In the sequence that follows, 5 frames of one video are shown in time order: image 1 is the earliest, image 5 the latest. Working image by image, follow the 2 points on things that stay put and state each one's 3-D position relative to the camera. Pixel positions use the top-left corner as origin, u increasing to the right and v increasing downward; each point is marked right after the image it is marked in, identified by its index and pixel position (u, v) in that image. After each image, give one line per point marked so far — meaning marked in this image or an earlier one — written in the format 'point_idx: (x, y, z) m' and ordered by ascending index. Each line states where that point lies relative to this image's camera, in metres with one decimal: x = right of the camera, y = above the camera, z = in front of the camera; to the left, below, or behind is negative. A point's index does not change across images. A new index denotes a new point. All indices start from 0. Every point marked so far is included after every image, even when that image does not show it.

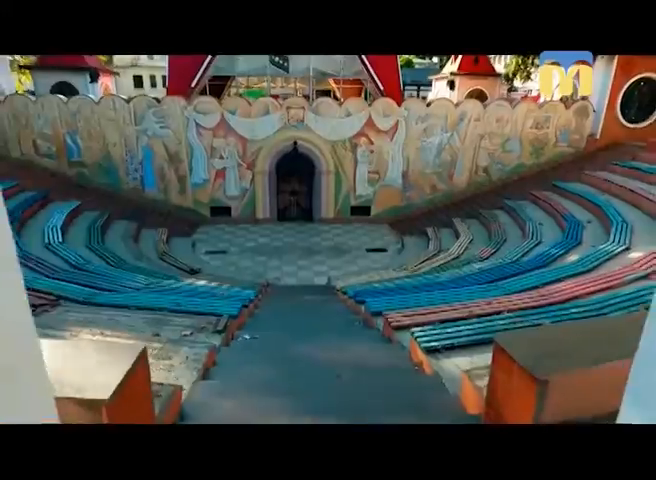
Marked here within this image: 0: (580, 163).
0: (+4.0, +1.2, +6.4) m
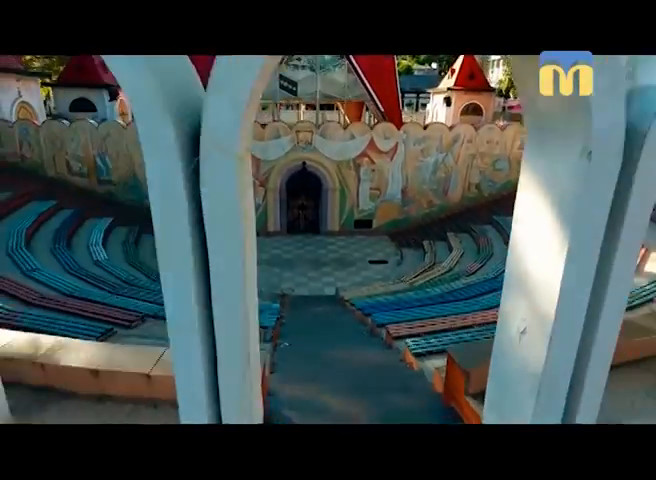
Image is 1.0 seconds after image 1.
0: (+4.1, +1.0, +7.0) m
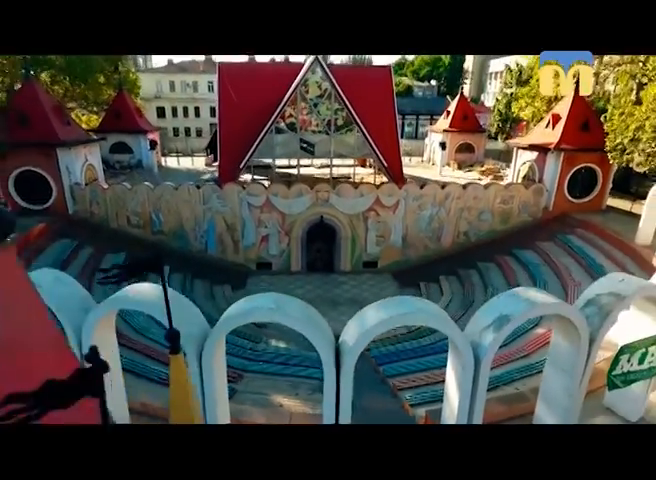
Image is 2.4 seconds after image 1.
0: (+4.4, +0.2, +8.4) m
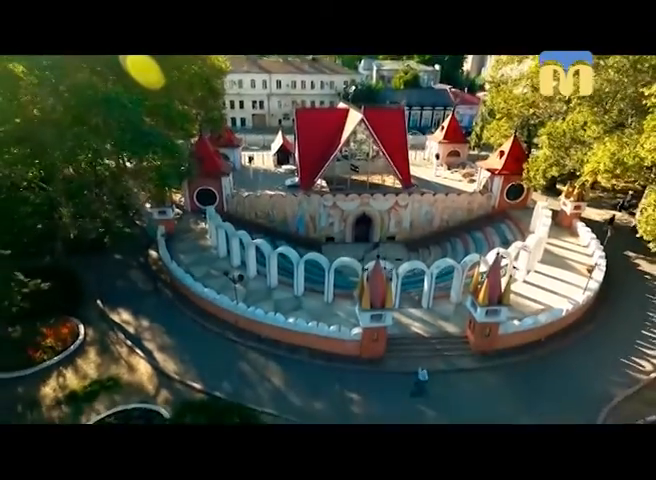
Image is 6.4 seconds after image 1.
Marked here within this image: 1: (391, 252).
0: (+5.9, +0.7, +14.7) m
1: (+2.3, -0.4, +14.6) m
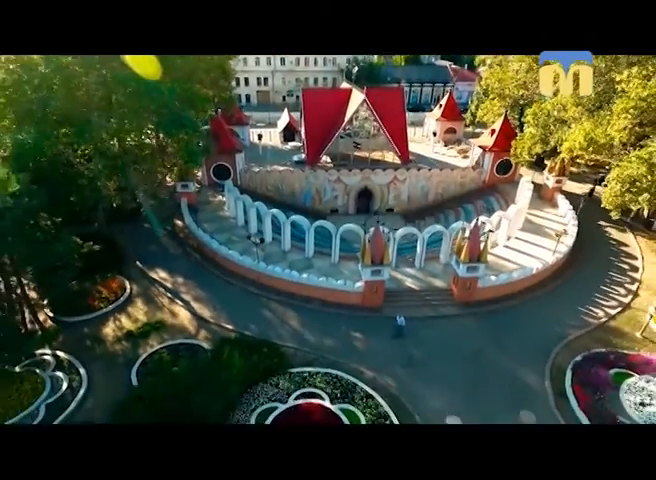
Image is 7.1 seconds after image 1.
0: (+6.1, +1.9, +16.1) m
1: (+2.5, +0.7, +16.1) m
